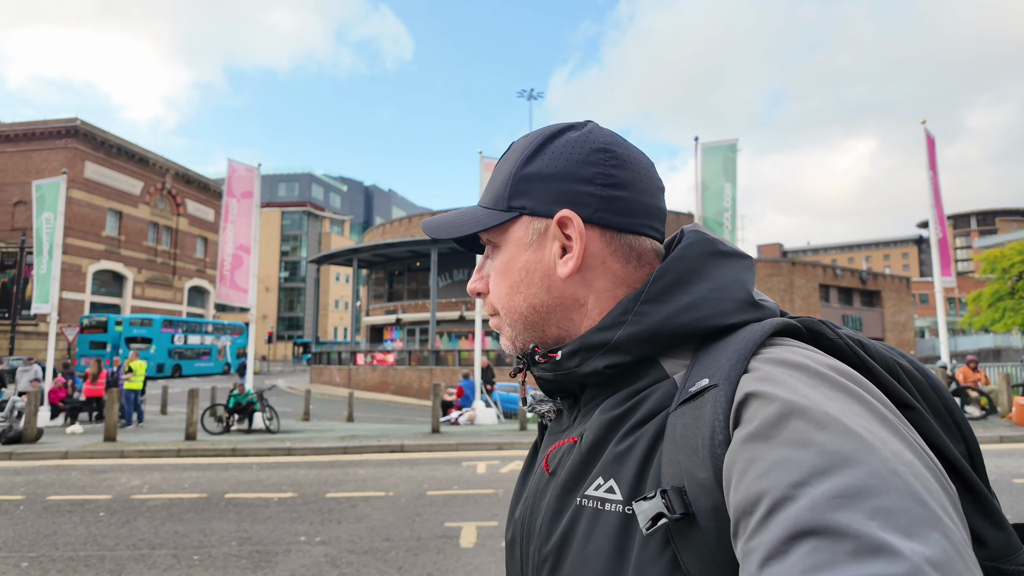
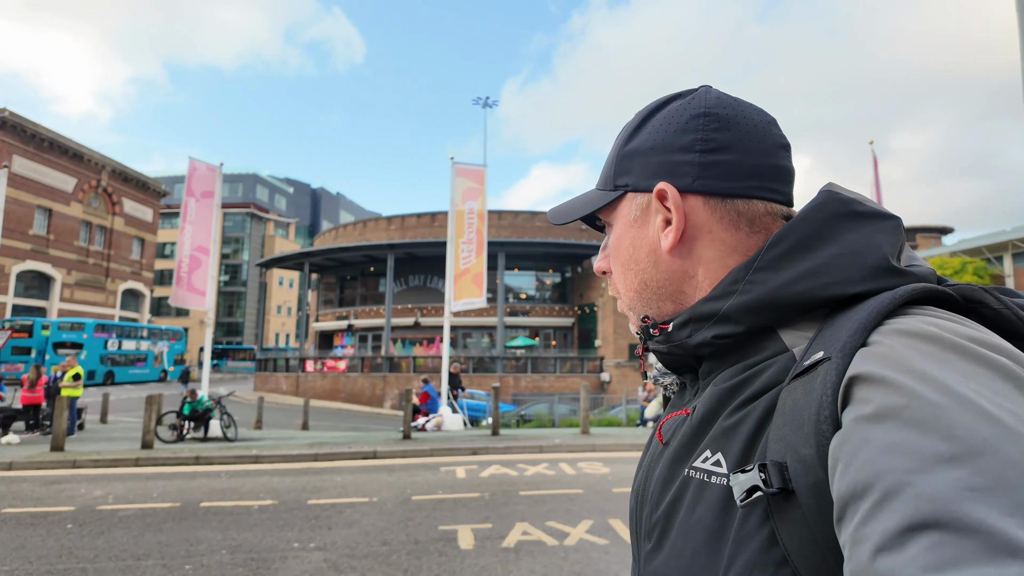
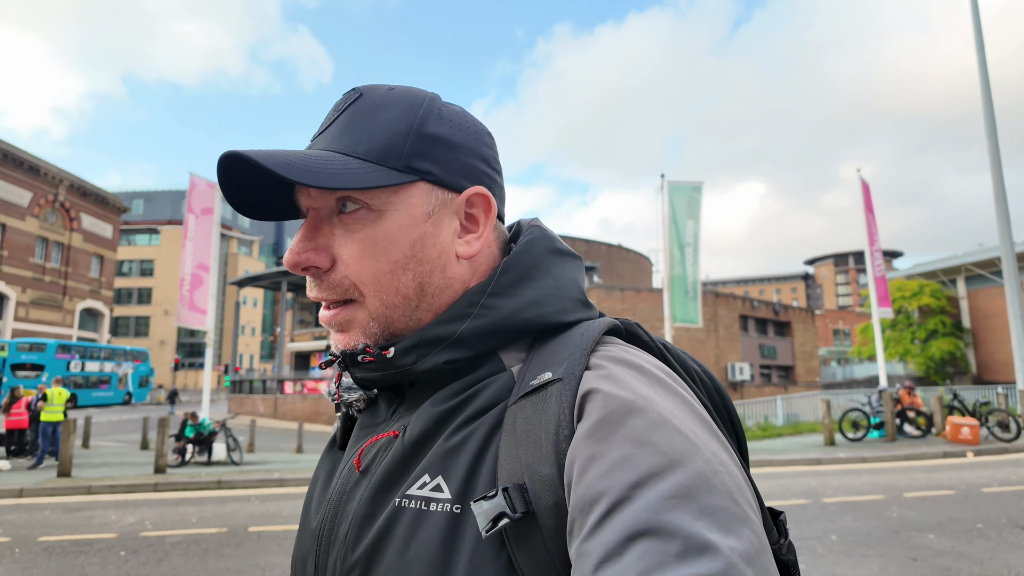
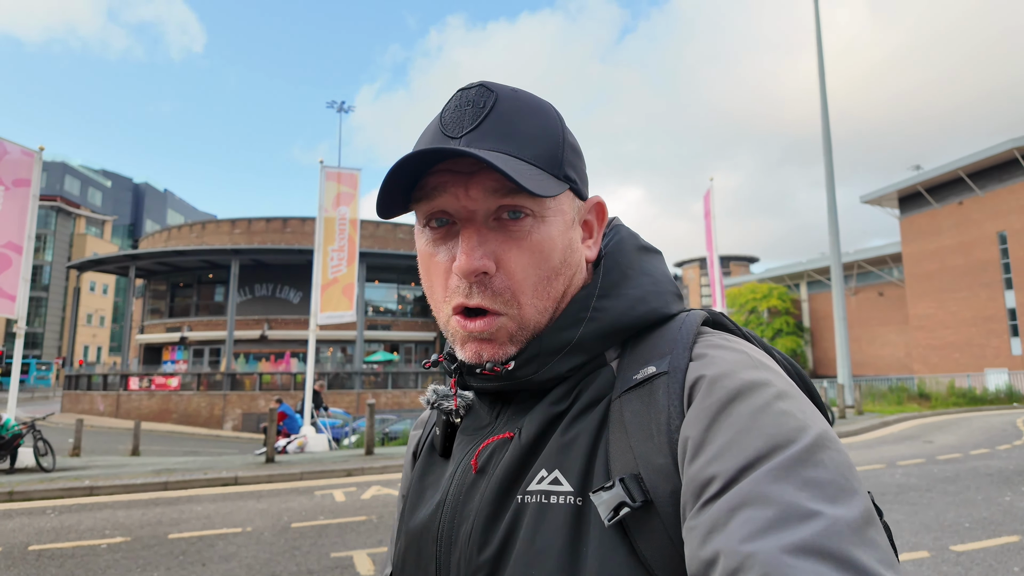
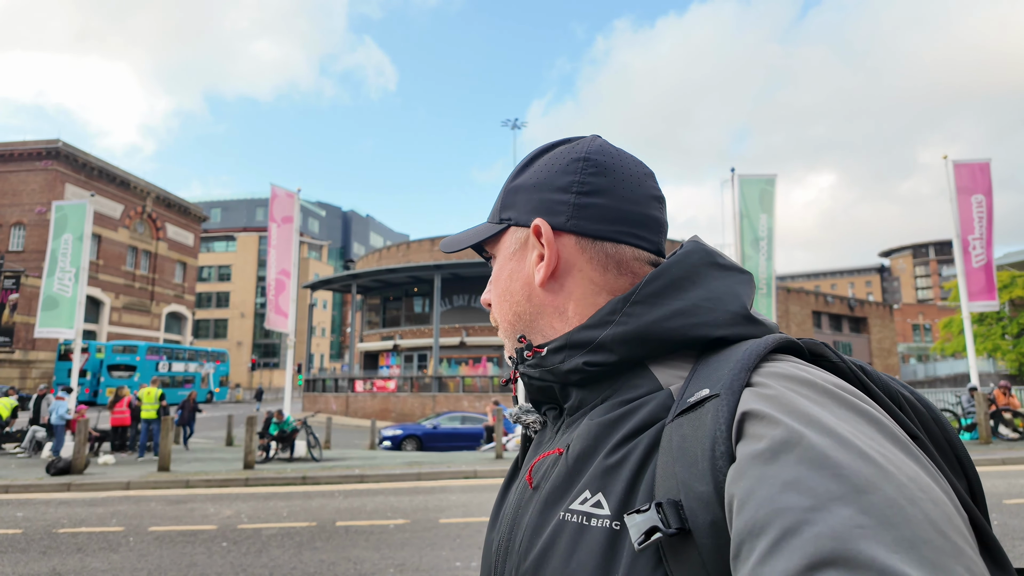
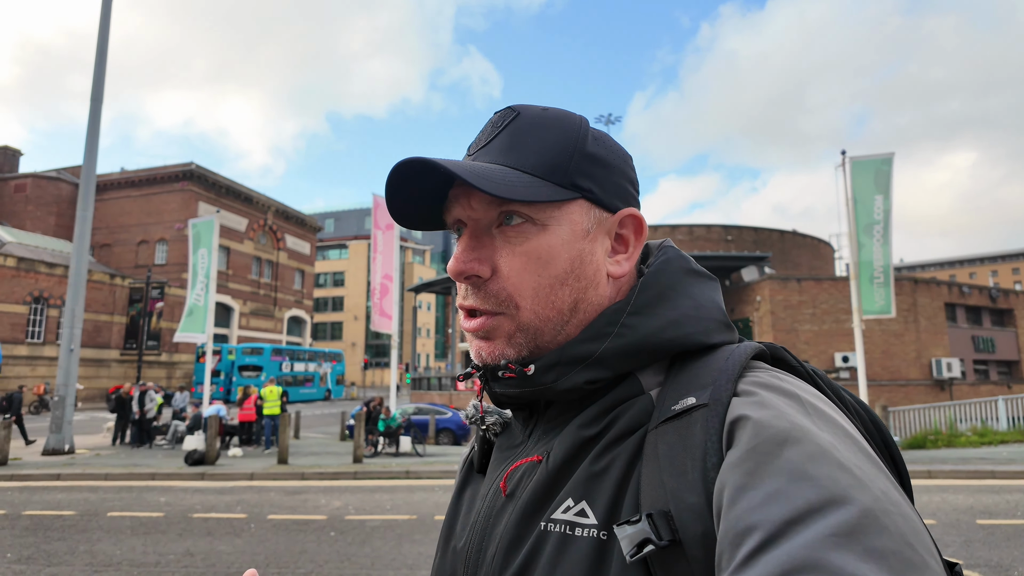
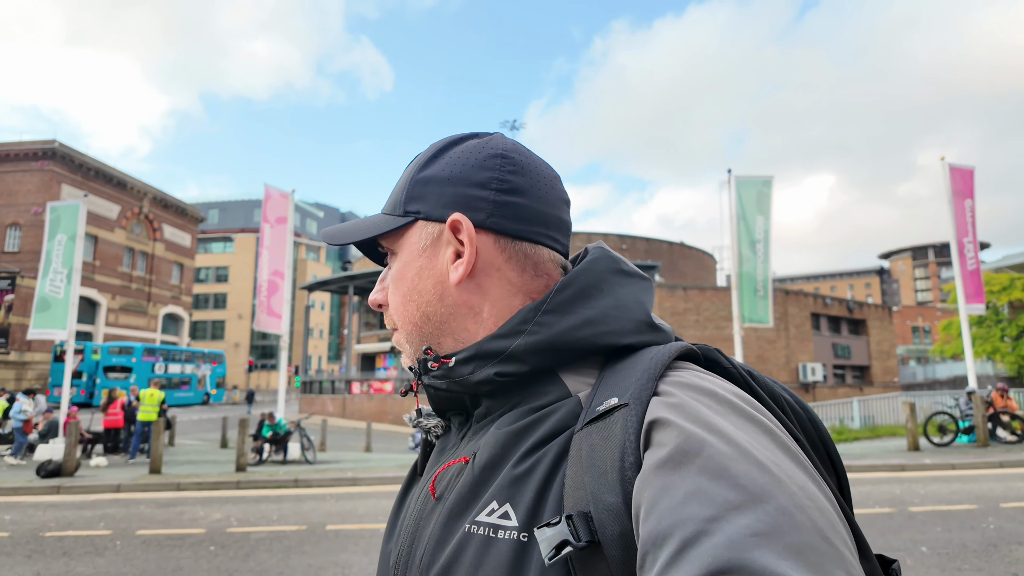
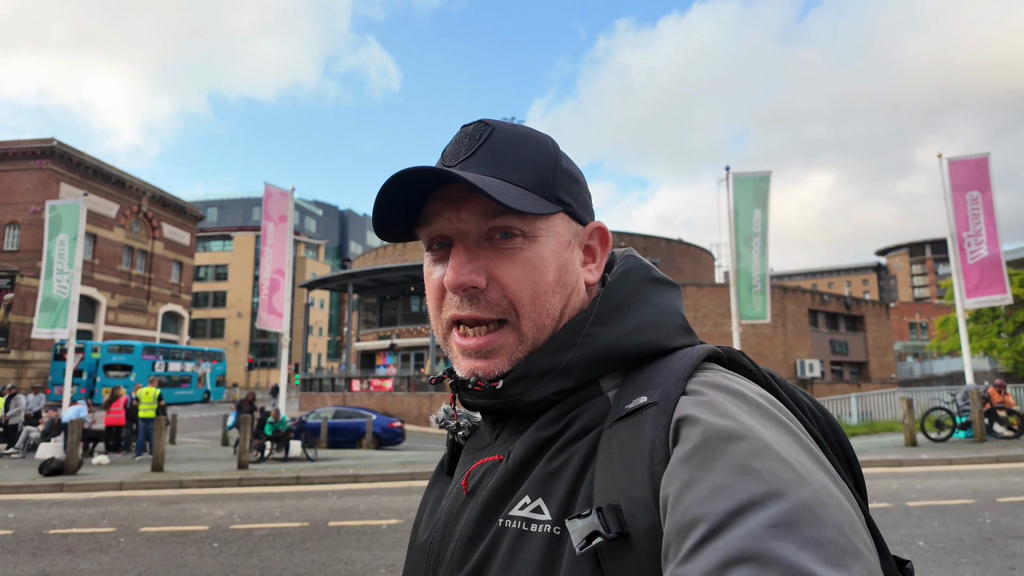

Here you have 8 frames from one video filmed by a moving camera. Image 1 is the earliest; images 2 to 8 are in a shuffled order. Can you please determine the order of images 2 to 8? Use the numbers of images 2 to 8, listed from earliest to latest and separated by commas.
2, 4, 3, 7, 5, 8, 6
